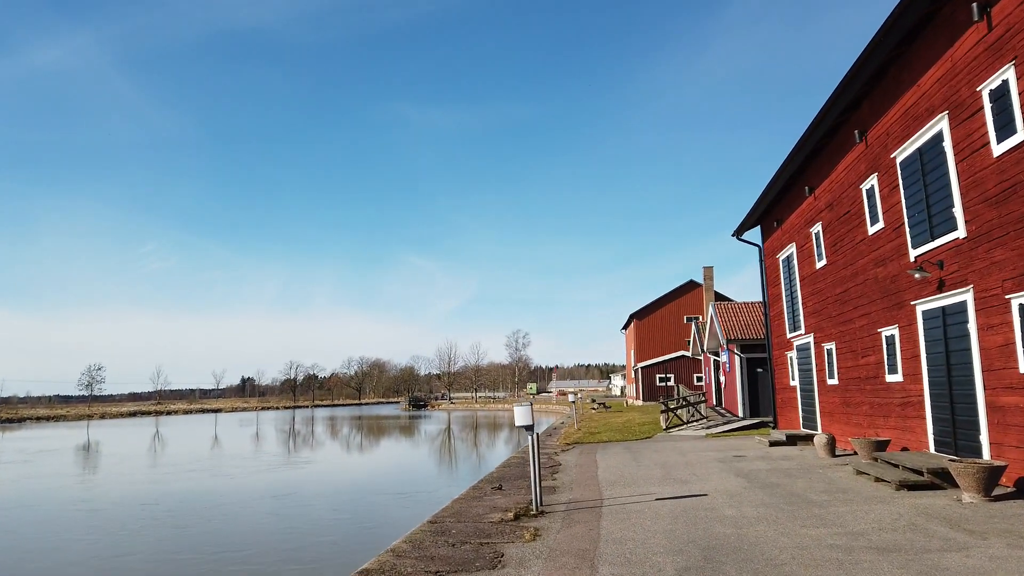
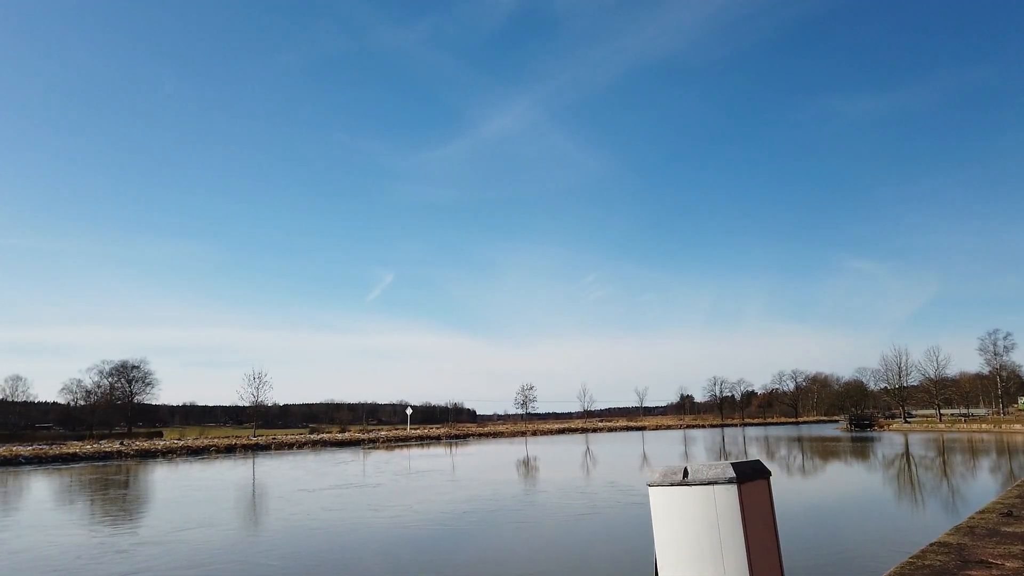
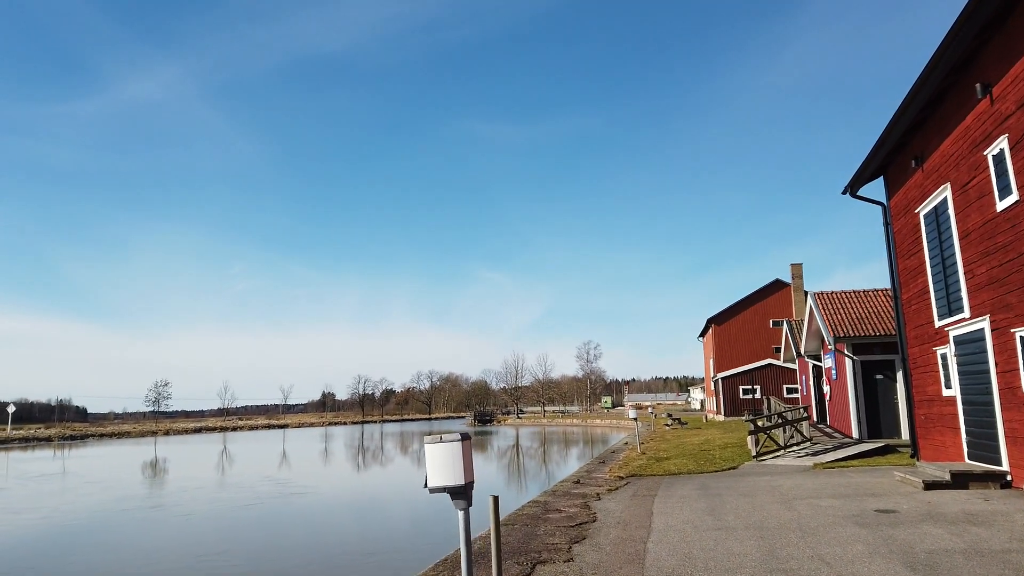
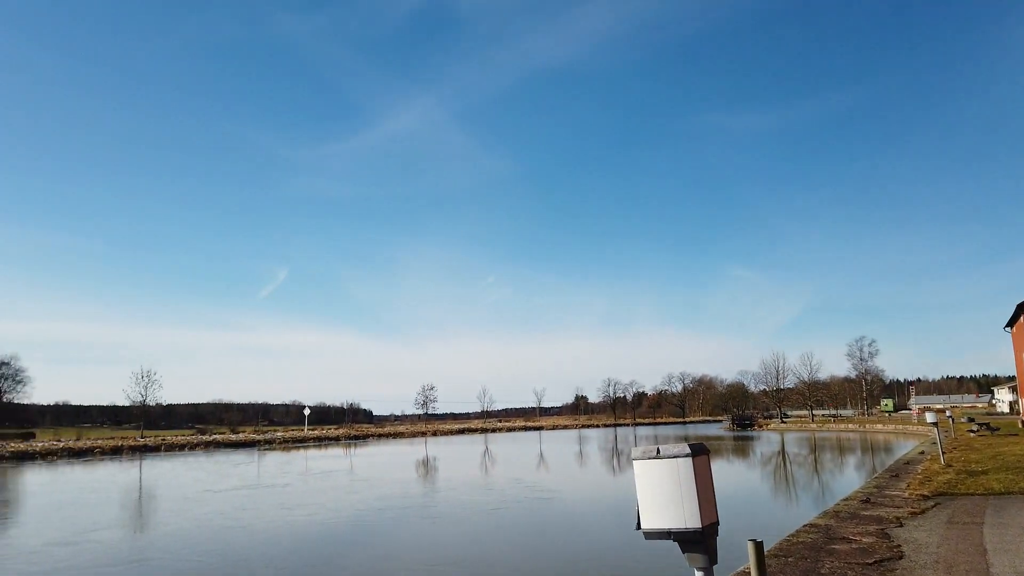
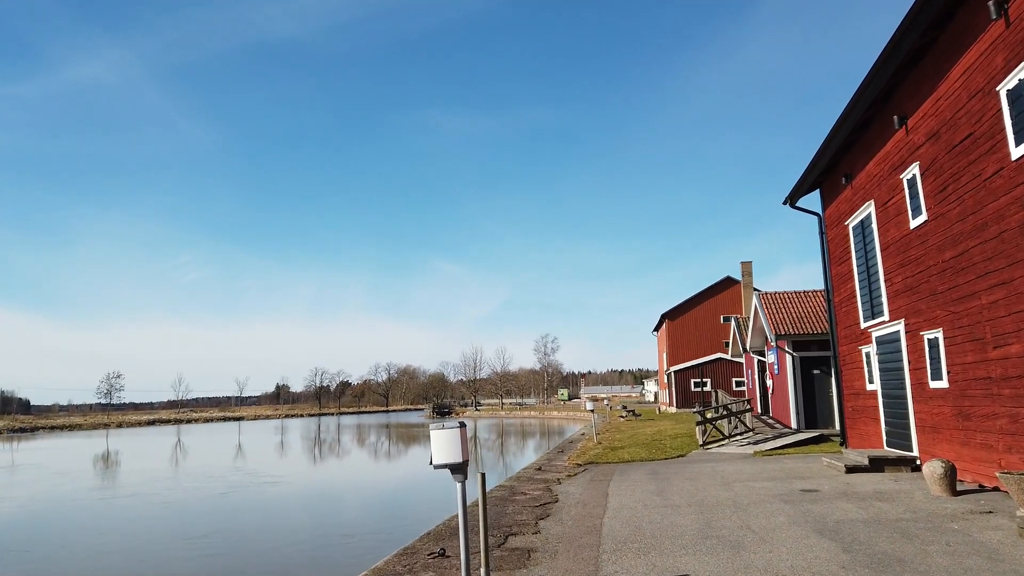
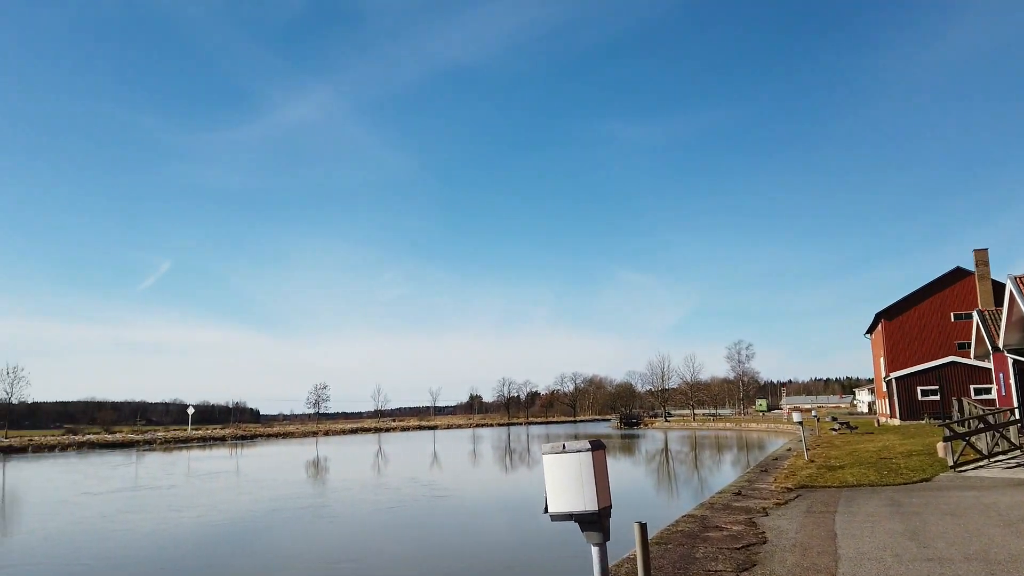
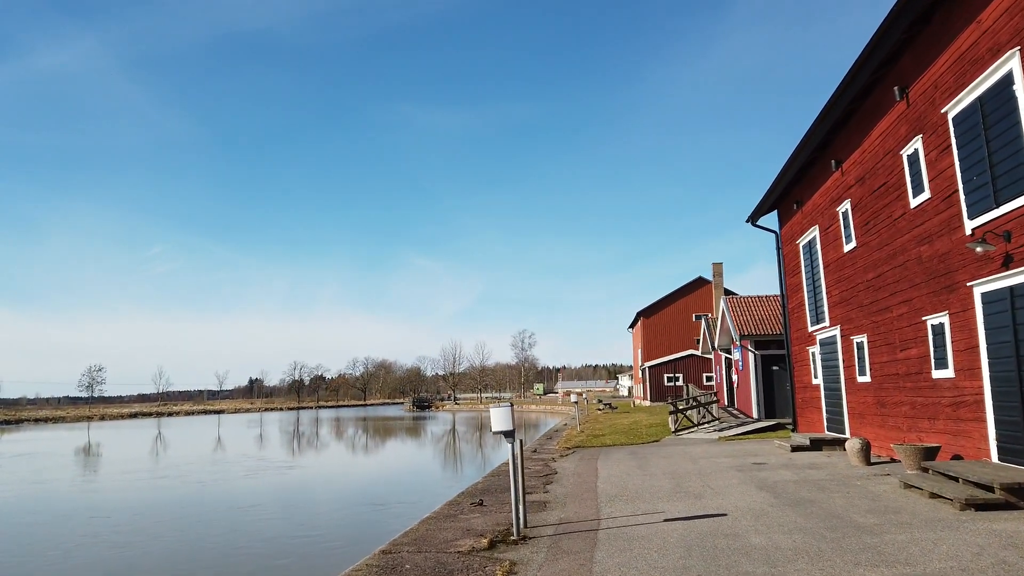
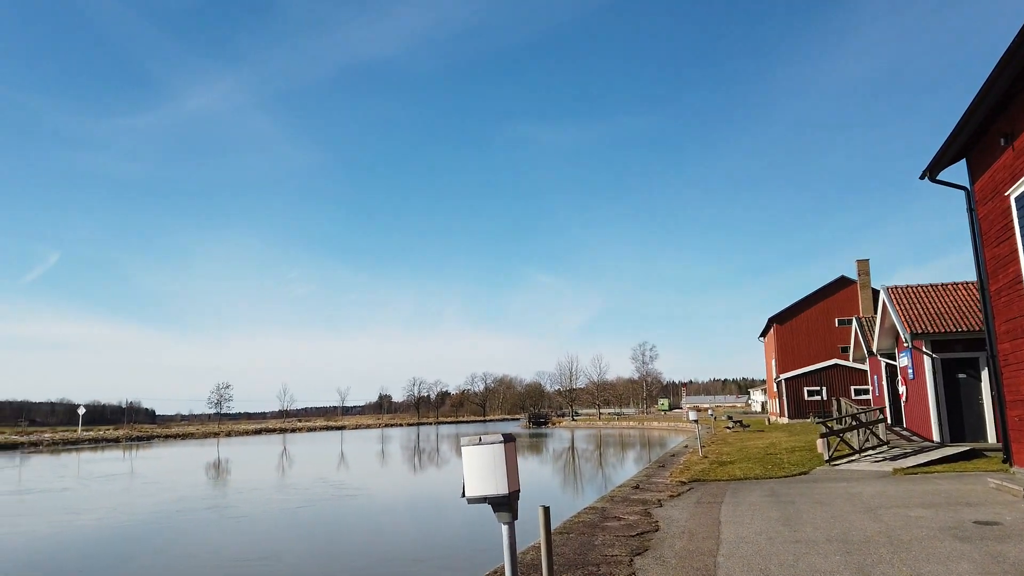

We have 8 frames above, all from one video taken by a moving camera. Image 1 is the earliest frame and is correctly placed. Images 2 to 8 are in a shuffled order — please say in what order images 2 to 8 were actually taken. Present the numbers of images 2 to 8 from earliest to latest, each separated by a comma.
7, 5, 3, 8, 6, 4, 2
